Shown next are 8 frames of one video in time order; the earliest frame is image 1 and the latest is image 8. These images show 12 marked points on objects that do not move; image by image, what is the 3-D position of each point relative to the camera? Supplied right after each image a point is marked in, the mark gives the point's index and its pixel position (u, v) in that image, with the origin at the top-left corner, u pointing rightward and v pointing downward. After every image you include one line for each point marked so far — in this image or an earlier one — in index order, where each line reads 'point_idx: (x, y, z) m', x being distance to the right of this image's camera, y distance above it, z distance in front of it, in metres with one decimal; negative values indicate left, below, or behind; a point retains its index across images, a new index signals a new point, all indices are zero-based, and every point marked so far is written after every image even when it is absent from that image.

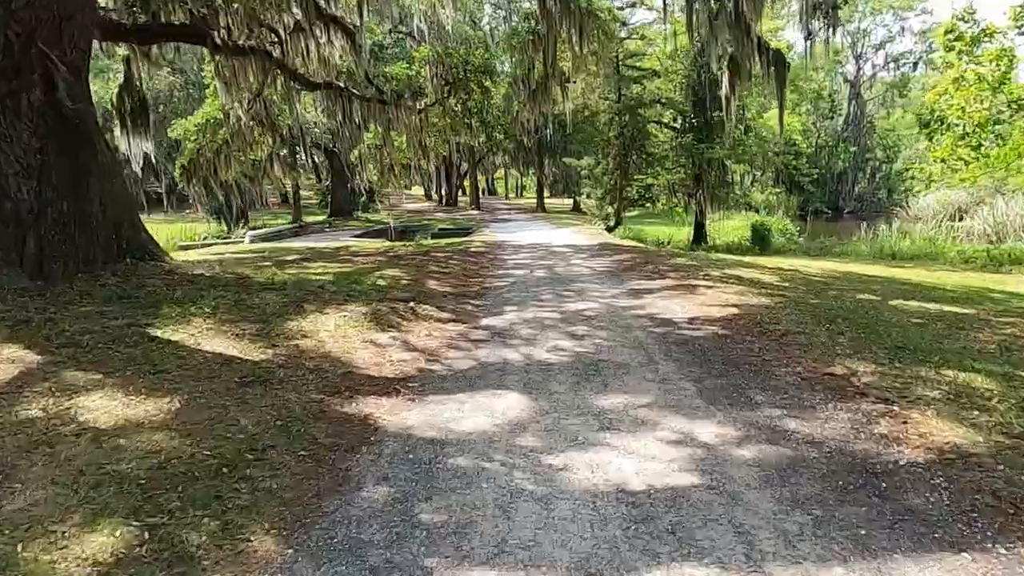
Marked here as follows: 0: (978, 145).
0: (+11.5, +3.6, +16.5) m
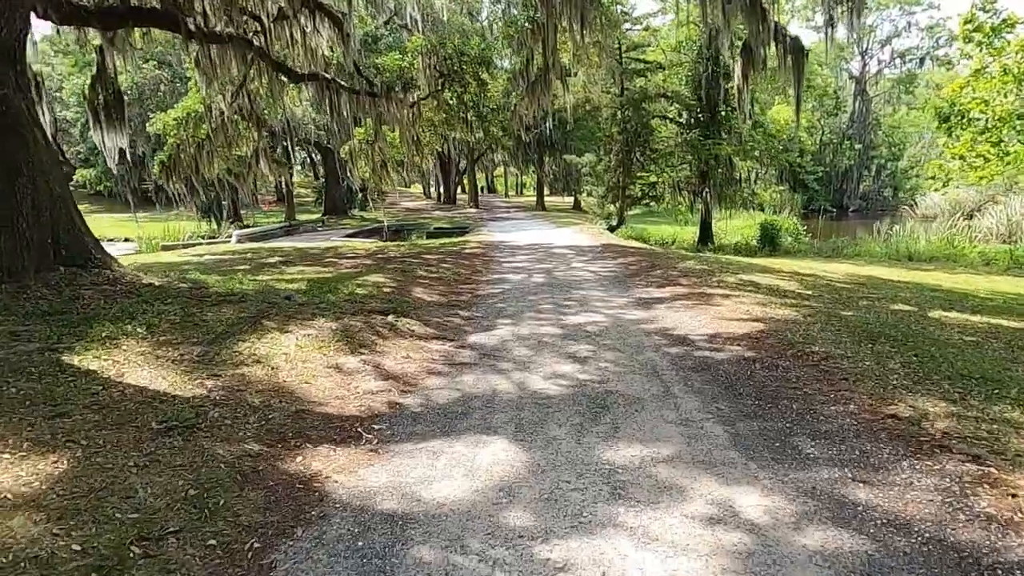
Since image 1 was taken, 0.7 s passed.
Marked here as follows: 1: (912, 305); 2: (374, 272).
0: (+11.4, +3.5, +15.7) m
1: (+4.4, -0.2, +7.3) m
2: (-1.9, +0.2, +9.1) m
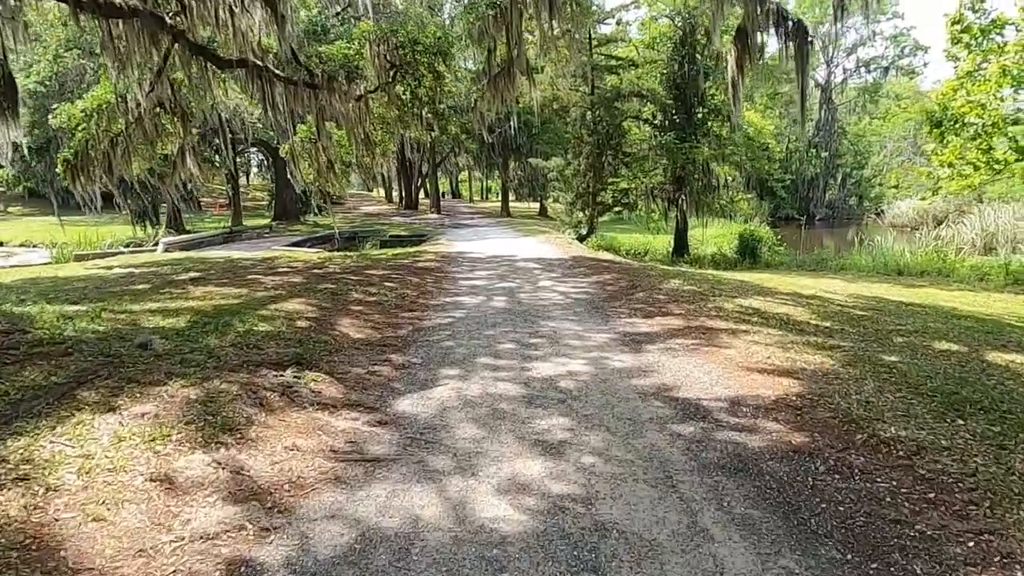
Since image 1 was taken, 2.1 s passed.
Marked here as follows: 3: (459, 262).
0: (+10.6, +3.1, +14.7) m
1: (+4.0, -0.5, +5.9) m
2: (-2.4, -0.1, +7.4) m
3: (-1.0, +0.5, +12.5) m
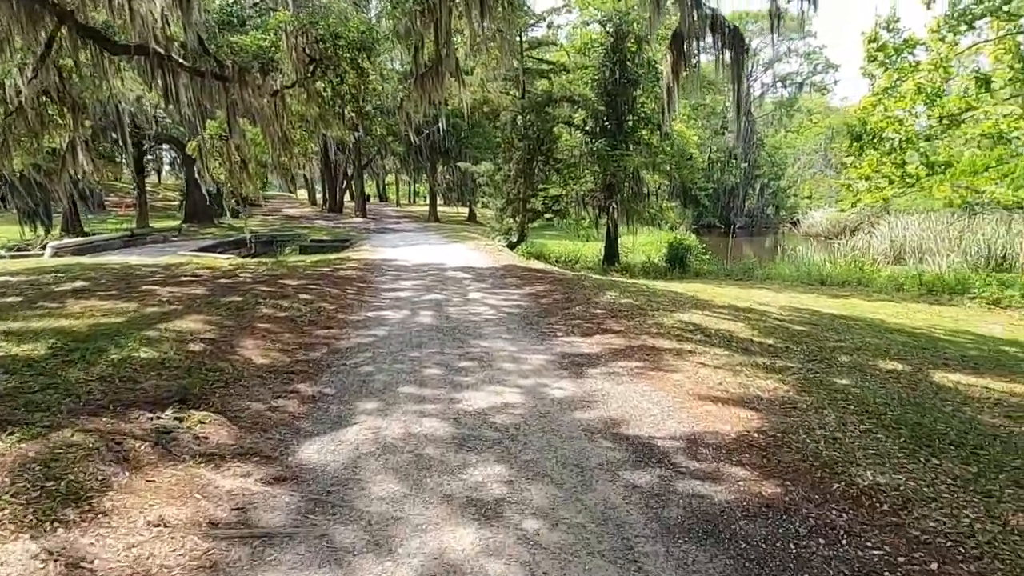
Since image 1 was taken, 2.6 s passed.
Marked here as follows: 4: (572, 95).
0: (+9.0, +2.9, +15.2) m
1: (+3.4, -0.6, +5.7) m
2: (-3.1, -0.2, +6.5) m
3: (-2.3, +0.3, +11.8) m
4: (+1.4, +4.5, +15.5) m
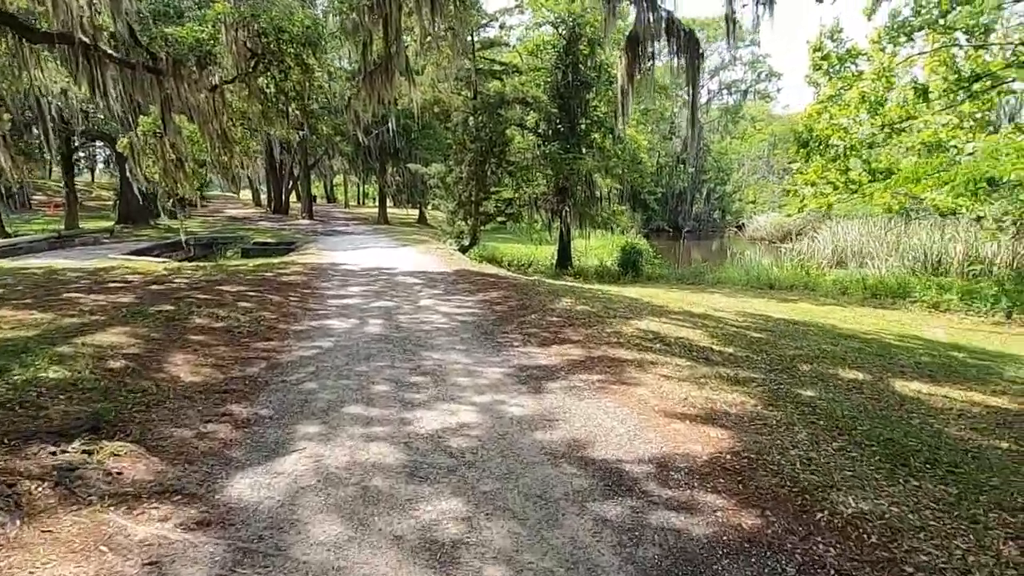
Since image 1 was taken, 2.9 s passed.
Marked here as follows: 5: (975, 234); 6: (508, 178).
0: (+7.9, +2.8, +15.6) m
1: (+3.0, -0.7, +5.7) m
2: (-3.6, -0.3, +6.0) m
3: (-3.1, +0.2, +11.3) m
4: (+0.3, +4.4, +15.3) m
5: (+11.8, +1.4, +17.1) m
6: (-0.1, +2.6, +15.9) m
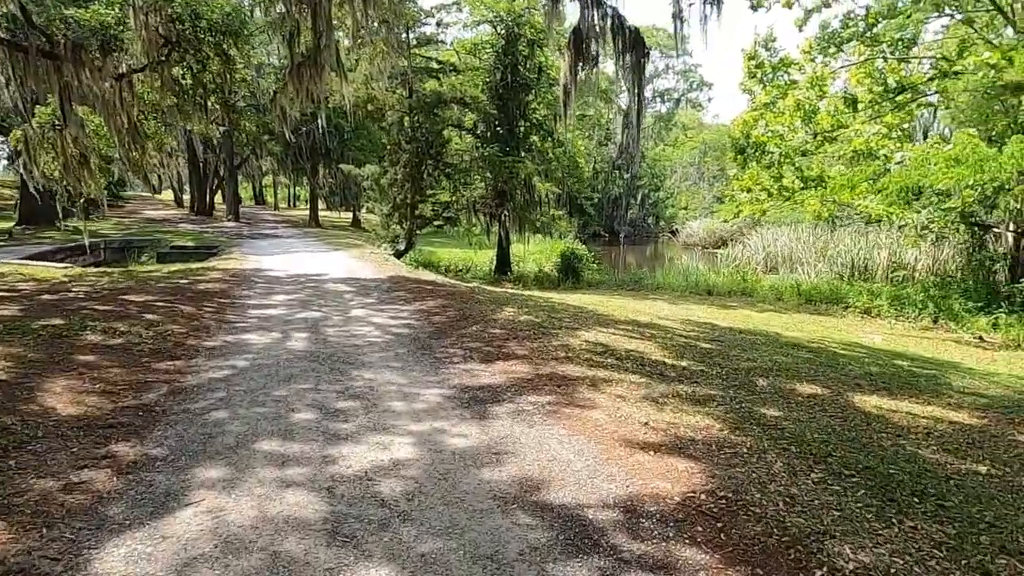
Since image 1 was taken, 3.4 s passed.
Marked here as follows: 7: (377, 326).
0: (+6.4, +2.7, +15.8) m
1: (+2.5, -0.8, +5.4) m
2: (-4.0, -0.4, +5.1) m
3: (-4.1, +0.1, +10.4) m
4: (-1.1, +4.3, +14.8) m
5: (+10.2, +1.3, +17.7) m
6: (-1.5, +2.5, +15.4) m
7: (-1.4, -0.4, +7.0) m
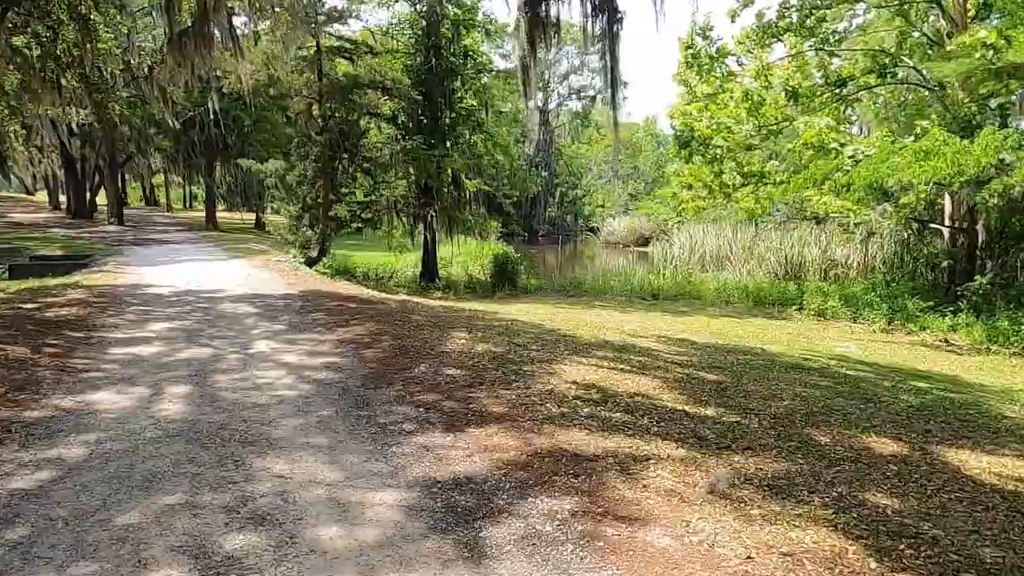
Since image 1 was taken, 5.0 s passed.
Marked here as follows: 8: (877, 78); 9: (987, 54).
0: (+4.8, +2.6, +14.9) m
1: (+2.4, -0.9, +4.2) m
2: (-4.1, -0.7, +3.0) m
3: (-4.8, -0.2, +8.3) m
4: (-2.6, +4.0, +13.0) m
5: (+8.4, +1.3, +17.3) m
6: (-3.0, +2.3, +13.5) m
7: (-1.7, -0.6, +5.2) m
8: (+7.1, +4.1, +13.0) m
9: (+5.7, +2.8, +7.9) m
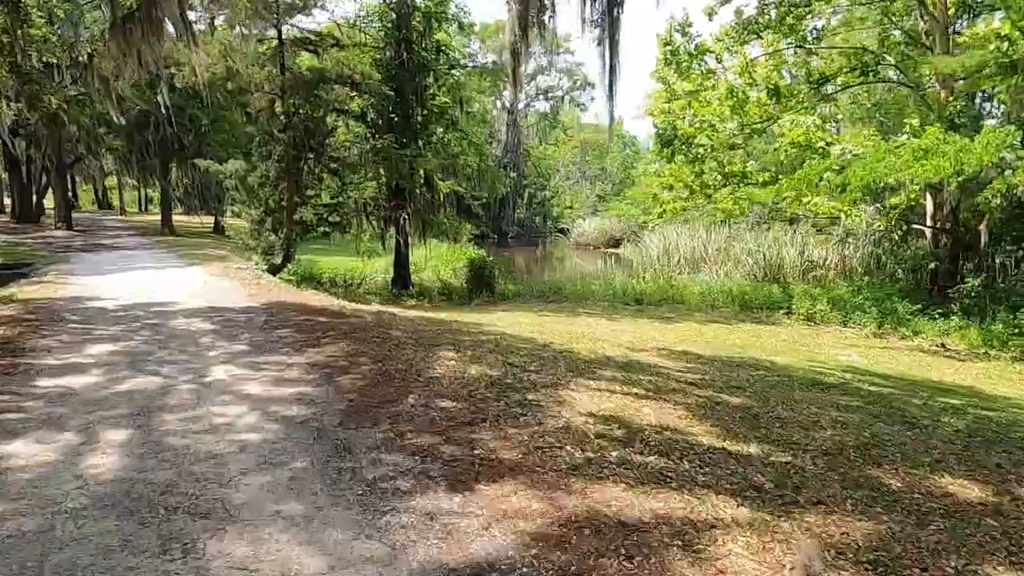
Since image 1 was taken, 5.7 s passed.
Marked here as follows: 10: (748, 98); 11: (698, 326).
0: (+4.3, +2.5, +14.5) m
1: (+2.4, -1.0, +3.6) m
2: (-4.0, -0.8, +2.1) m
3: (-5.0, -0.4, +7.3) m
4: (-3.0, +3.9, +12.1) m
5: (+7.7, +1.3, +17.0) m
6: (-3.5, +2.1, +12.6) m
7: (-1.7, -0.8, +4.4) m
8: (+6.7, +4.0, +12.6) m
9: (+5.5, +2.7, +7.5) m
10: (+4.8, +3.8, +13.4) m
11: (+3.1, -0.6, +10.6) m
